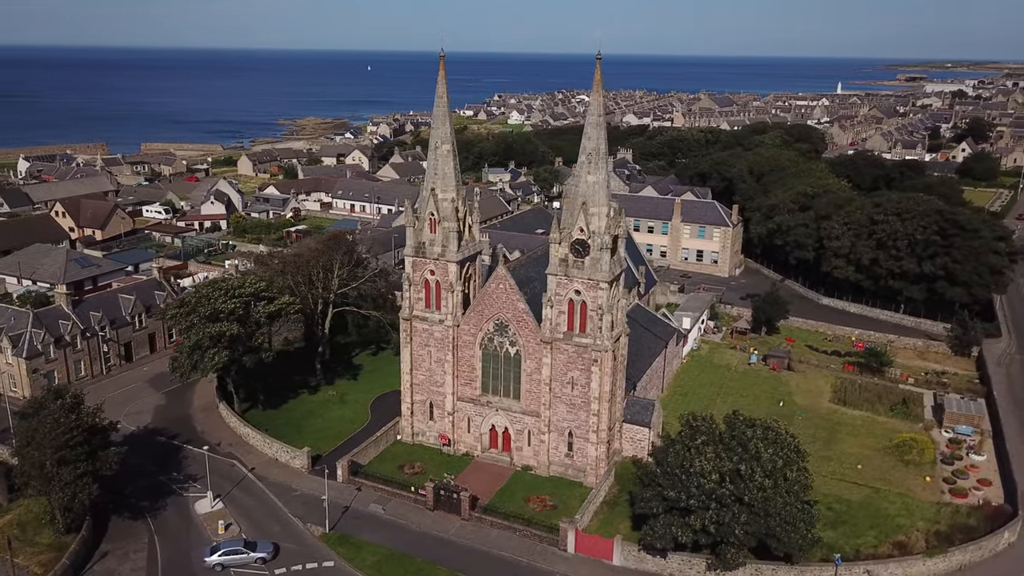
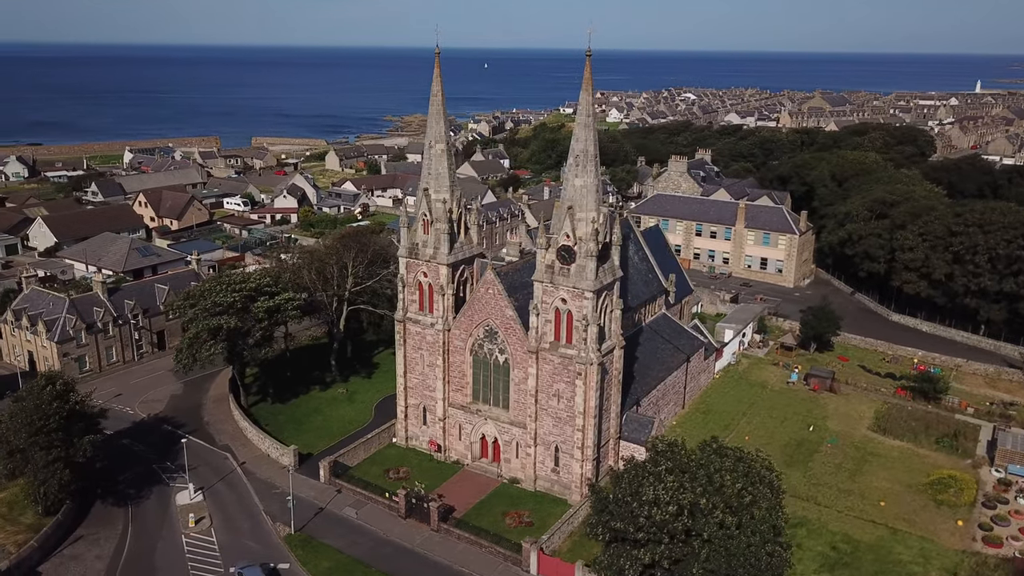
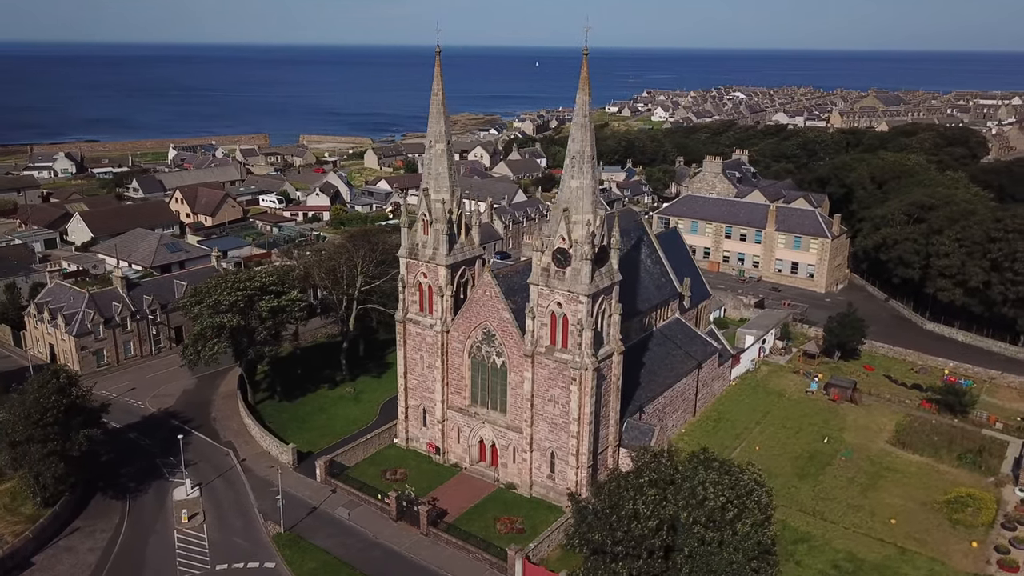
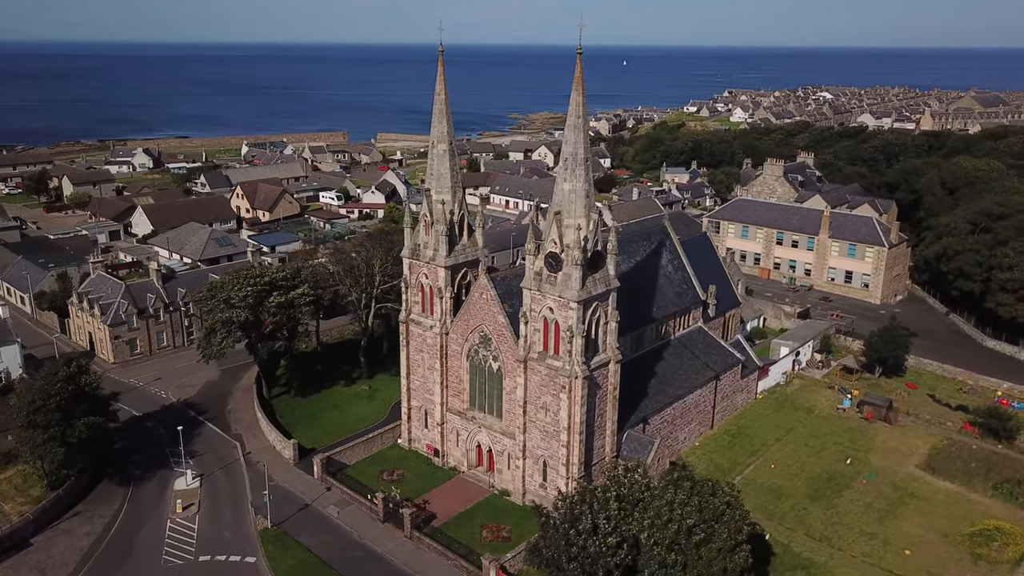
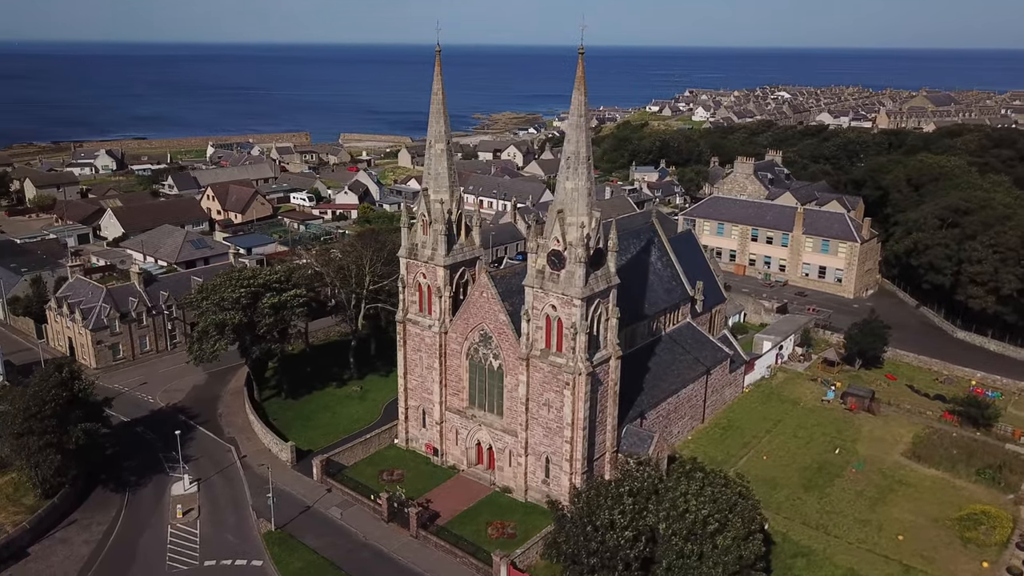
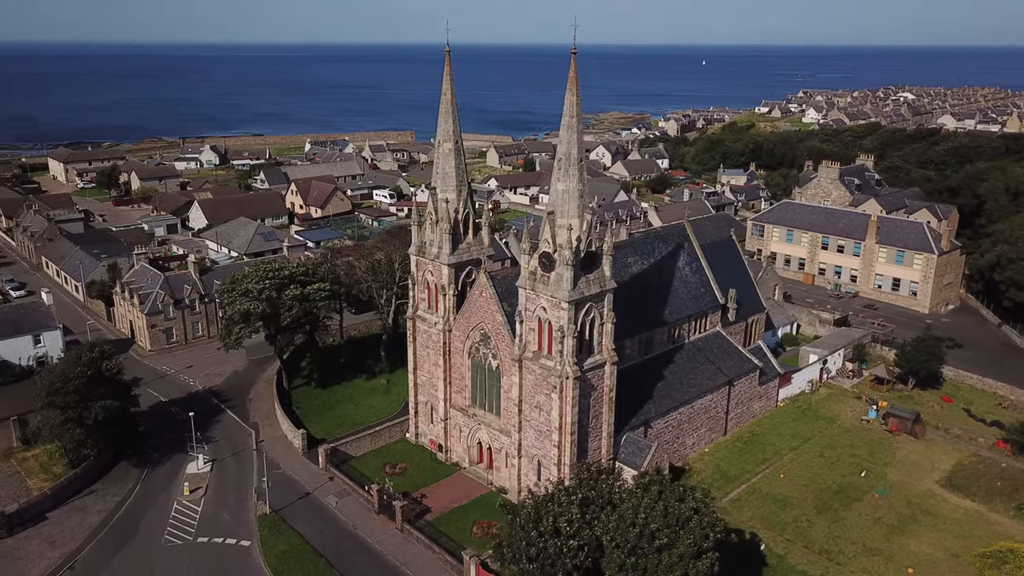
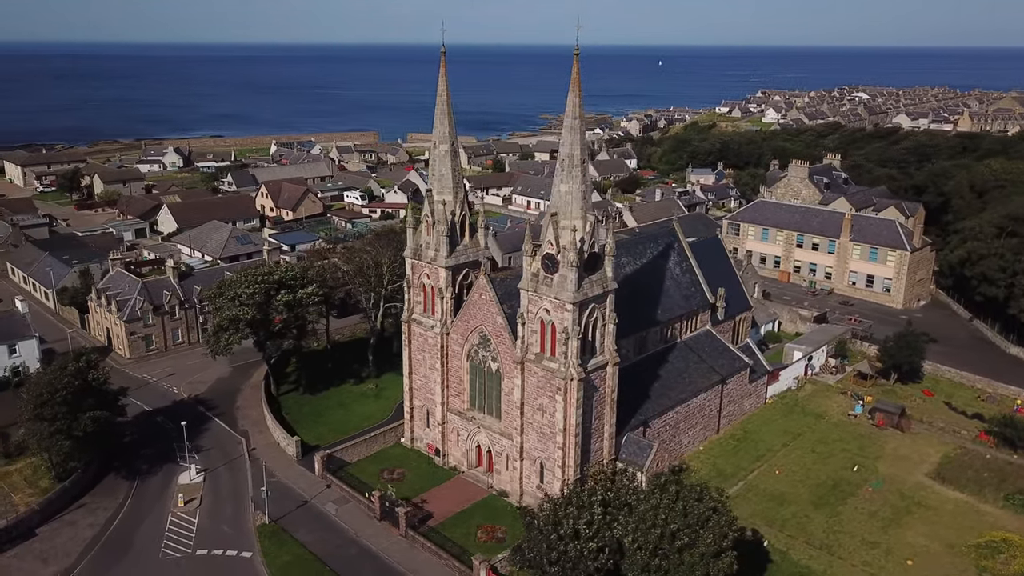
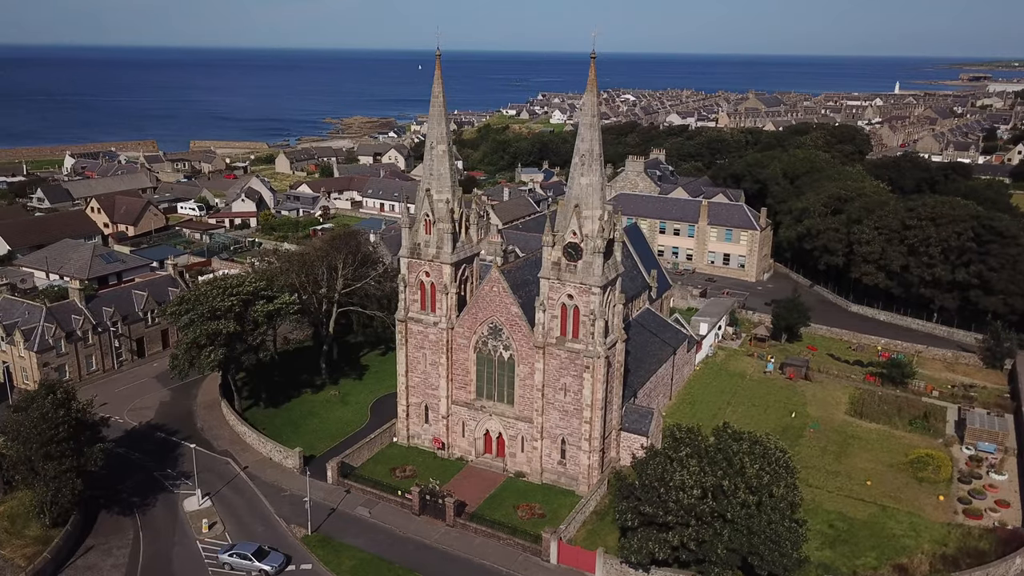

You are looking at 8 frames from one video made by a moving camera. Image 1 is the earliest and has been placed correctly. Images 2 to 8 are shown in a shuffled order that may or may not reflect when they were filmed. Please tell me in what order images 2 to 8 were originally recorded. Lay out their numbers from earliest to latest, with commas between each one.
8, 2, 3, 5, 4, 7, 6
